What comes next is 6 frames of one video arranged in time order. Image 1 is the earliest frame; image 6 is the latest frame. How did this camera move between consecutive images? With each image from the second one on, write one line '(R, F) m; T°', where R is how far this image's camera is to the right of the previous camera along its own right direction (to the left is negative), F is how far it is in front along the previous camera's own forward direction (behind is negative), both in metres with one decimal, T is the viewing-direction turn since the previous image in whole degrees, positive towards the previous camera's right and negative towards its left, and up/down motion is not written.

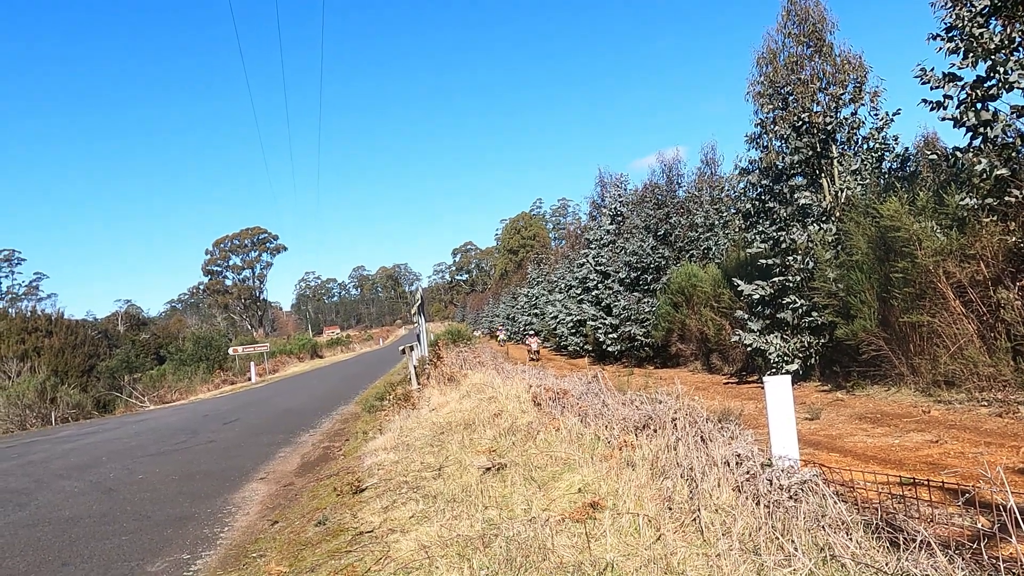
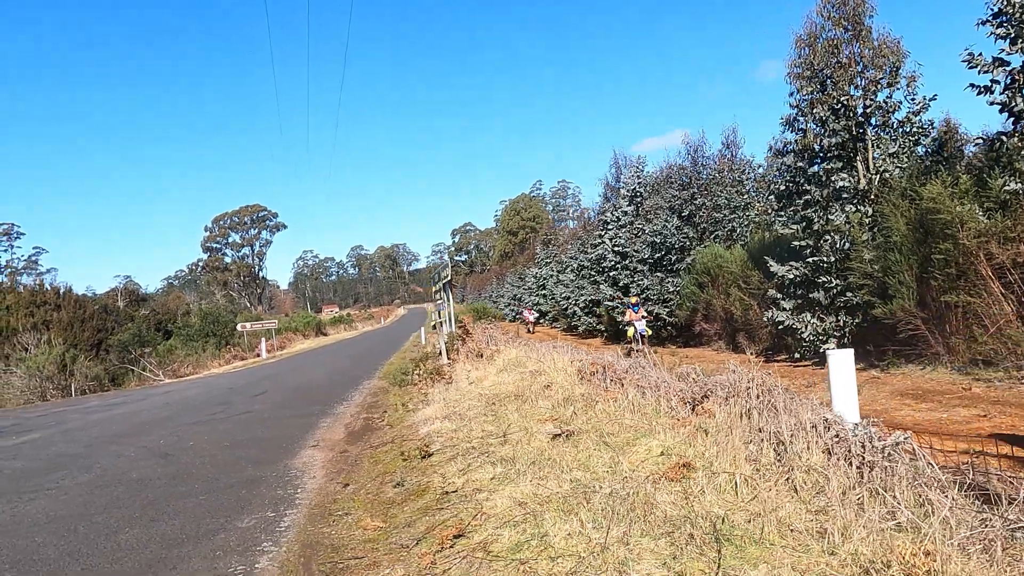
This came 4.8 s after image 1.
(-0.7, -0.2) m; 0°
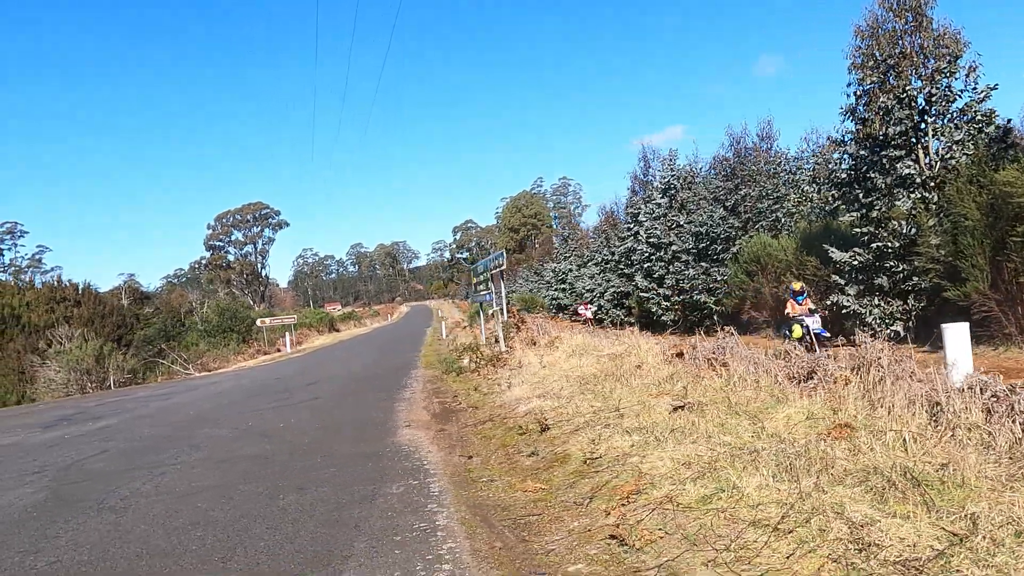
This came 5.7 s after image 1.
(-1.2, -0.3) m; 0°
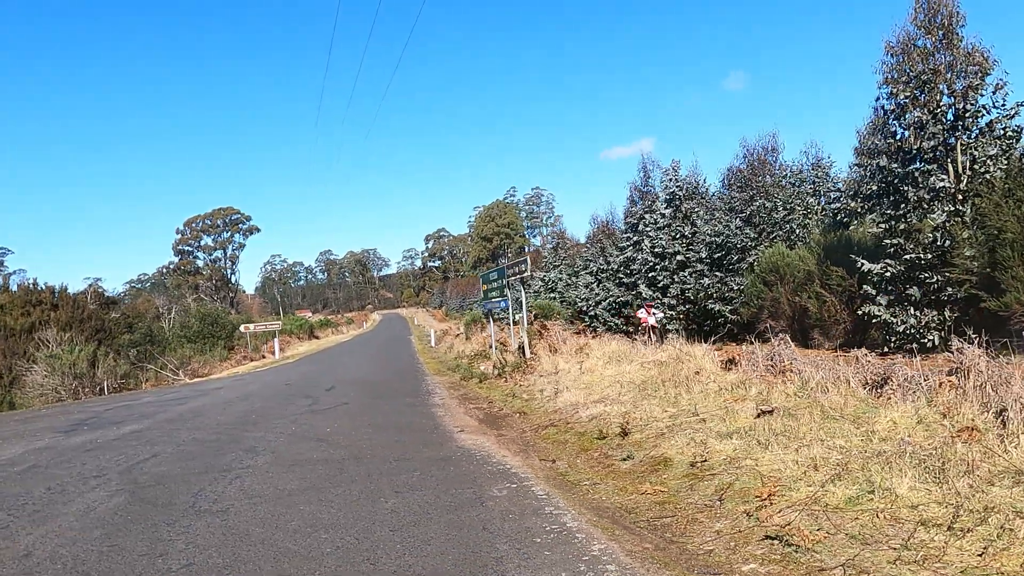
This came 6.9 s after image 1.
(-1.2, 0.0) m; +2°
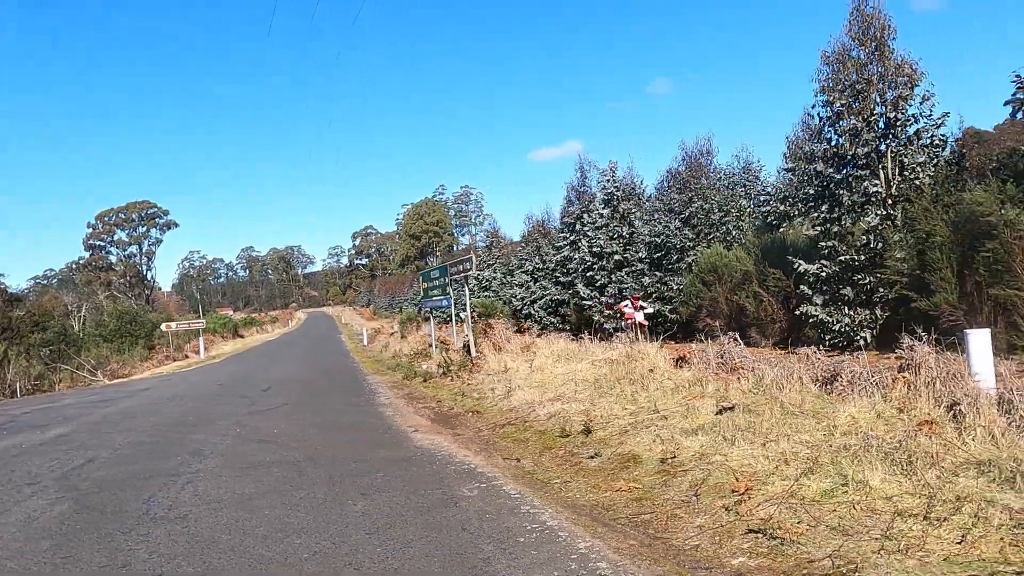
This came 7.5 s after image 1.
(-0.4, +0.1) m; +6°
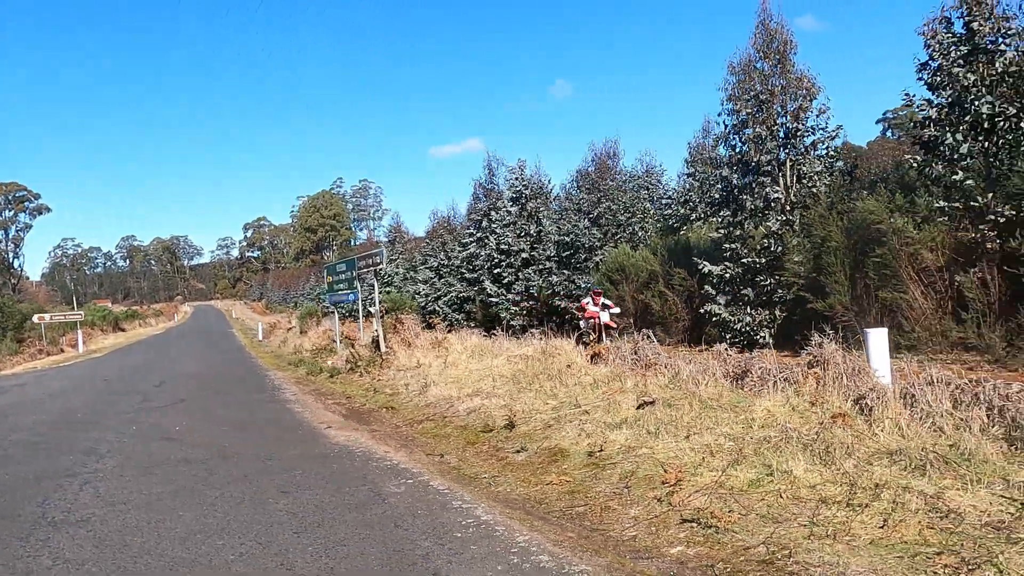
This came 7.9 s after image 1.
(-0.2, +0.1) m; +8°
